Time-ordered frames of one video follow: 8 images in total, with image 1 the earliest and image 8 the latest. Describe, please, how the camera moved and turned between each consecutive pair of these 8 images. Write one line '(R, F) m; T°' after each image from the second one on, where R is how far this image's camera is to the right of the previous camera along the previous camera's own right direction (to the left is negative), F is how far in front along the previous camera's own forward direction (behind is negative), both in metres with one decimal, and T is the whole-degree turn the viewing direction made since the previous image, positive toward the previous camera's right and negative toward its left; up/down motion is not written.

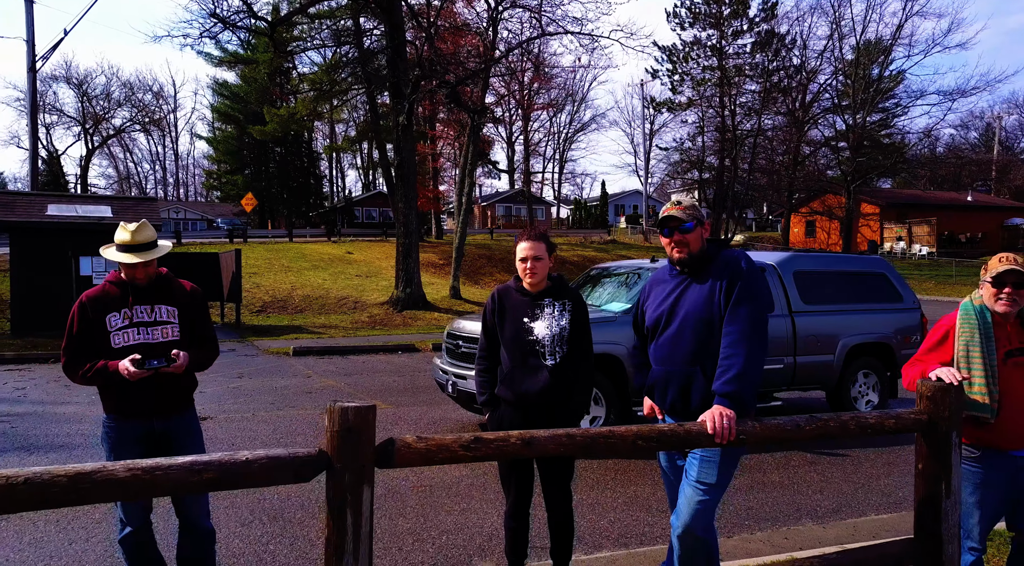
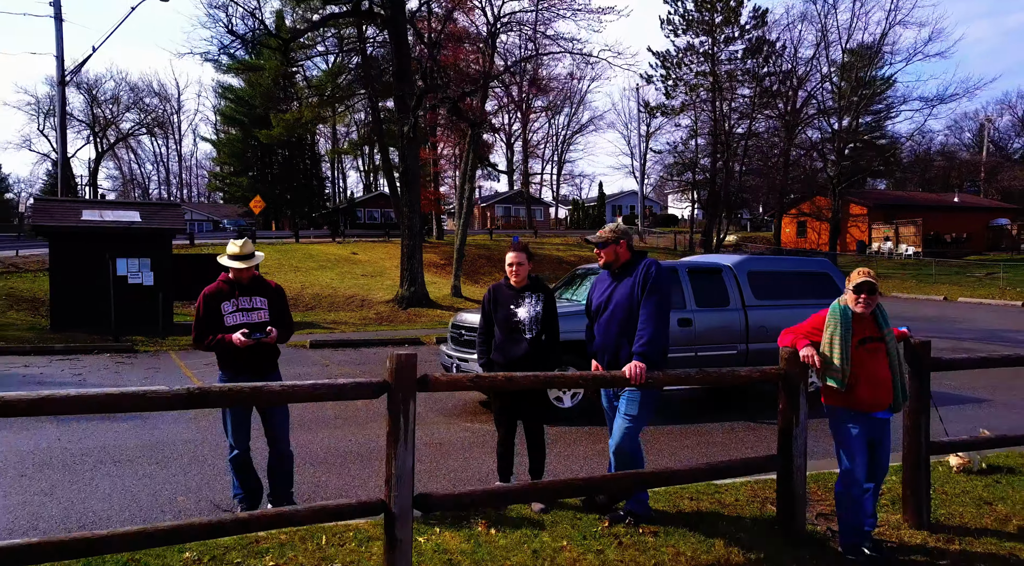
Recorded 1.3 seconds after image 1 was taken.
(+0.1, -1.3) m; 0°
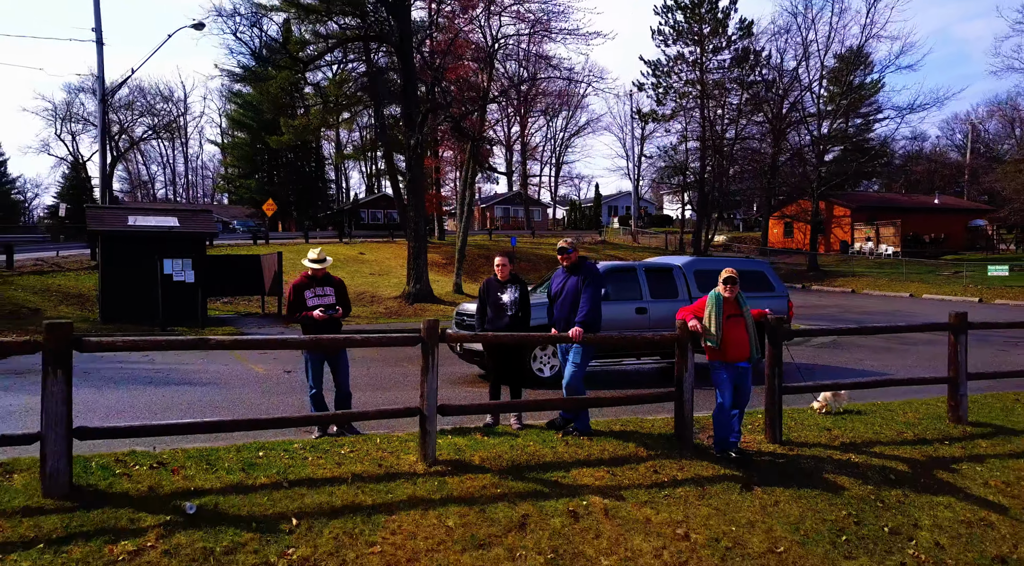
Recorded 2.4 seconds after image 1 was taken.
(+0.1, -2.2) m; 0°
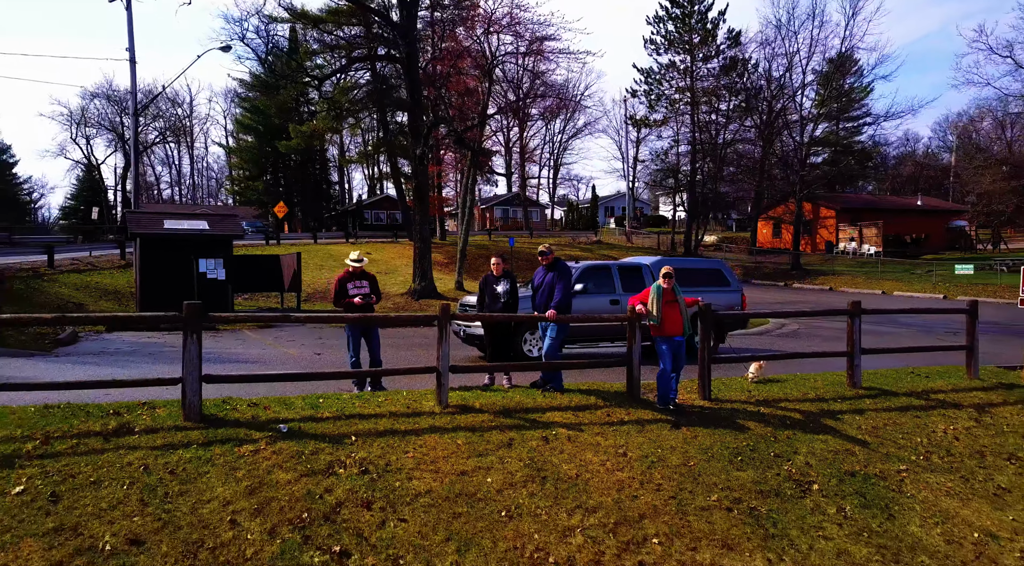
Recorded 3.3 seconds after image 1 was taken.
(+0.1, -2.1) m; 0°
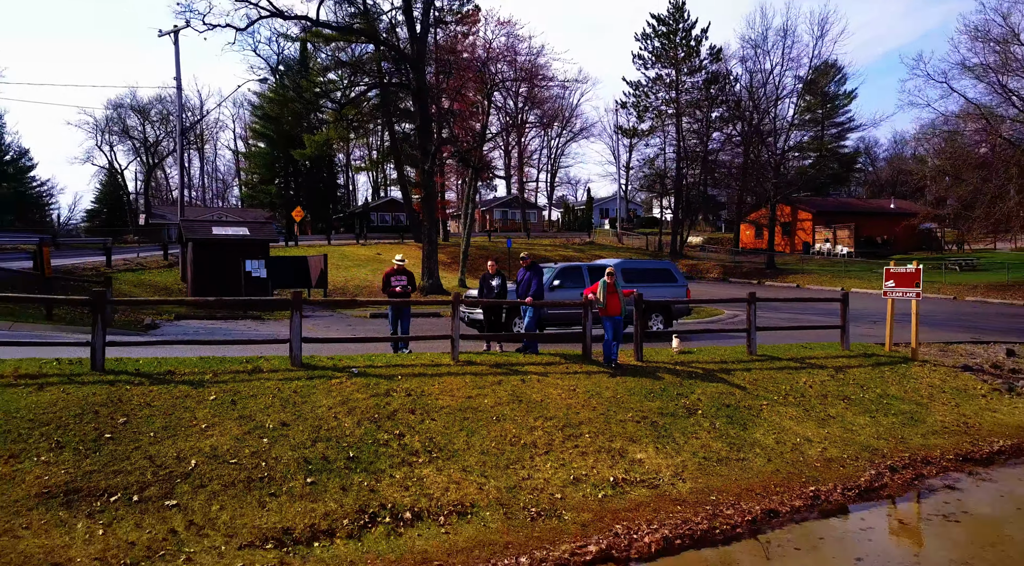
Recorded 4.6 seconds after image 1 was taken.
(+0.1, -3.7) m; 0°
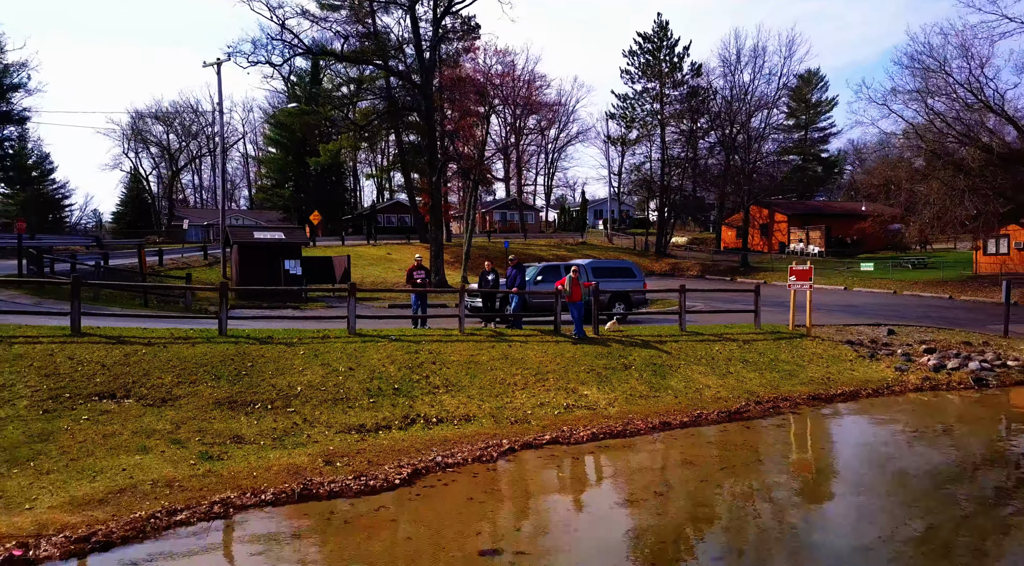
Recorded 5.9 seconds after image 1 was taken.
(+0.2, -4.5) m; 0°
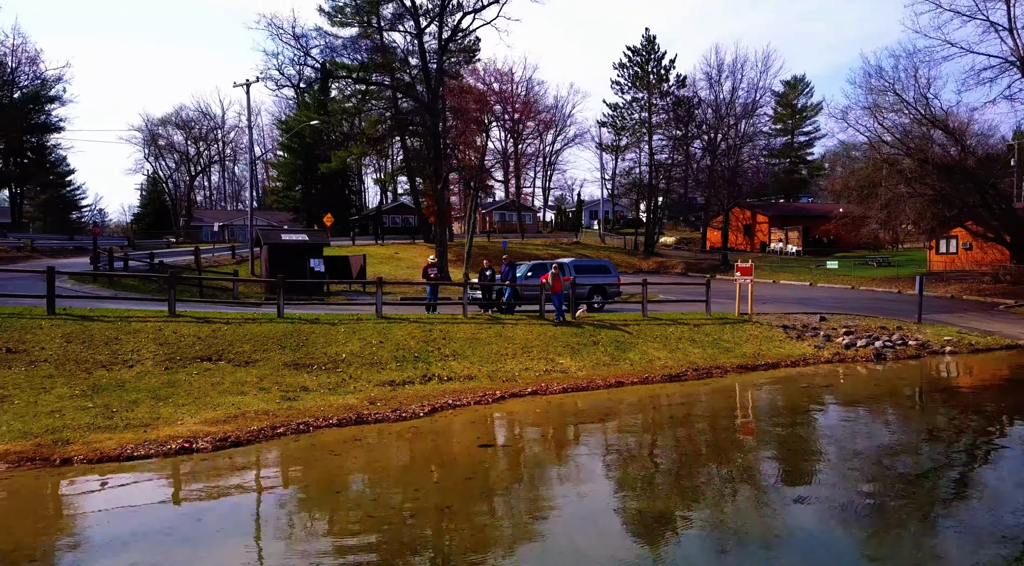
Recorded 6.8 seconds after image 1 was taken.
(+0.2, -4.0) m; 0°
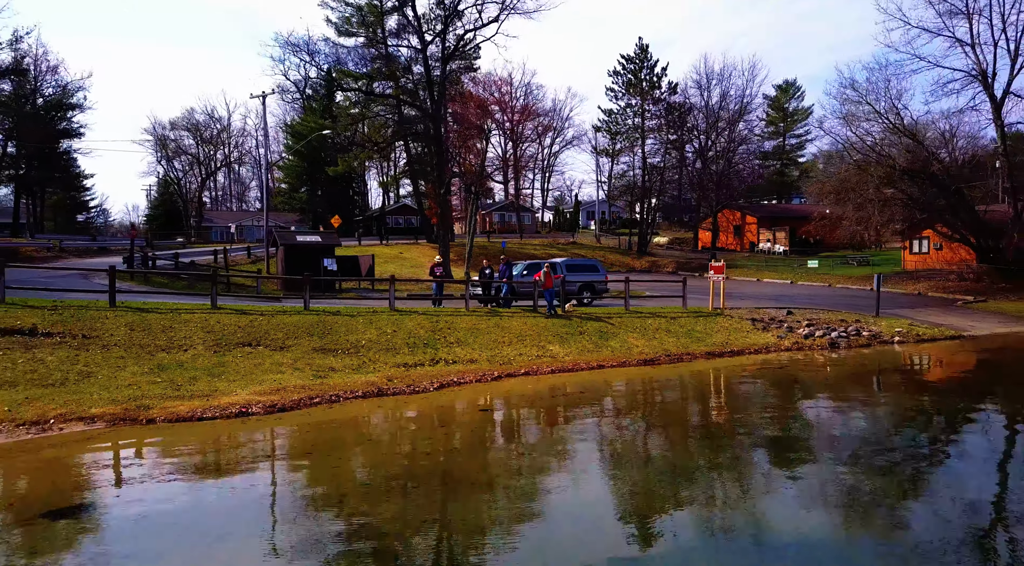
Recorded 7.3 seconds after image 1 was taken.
(+0.1, -2.6) m; 0°
